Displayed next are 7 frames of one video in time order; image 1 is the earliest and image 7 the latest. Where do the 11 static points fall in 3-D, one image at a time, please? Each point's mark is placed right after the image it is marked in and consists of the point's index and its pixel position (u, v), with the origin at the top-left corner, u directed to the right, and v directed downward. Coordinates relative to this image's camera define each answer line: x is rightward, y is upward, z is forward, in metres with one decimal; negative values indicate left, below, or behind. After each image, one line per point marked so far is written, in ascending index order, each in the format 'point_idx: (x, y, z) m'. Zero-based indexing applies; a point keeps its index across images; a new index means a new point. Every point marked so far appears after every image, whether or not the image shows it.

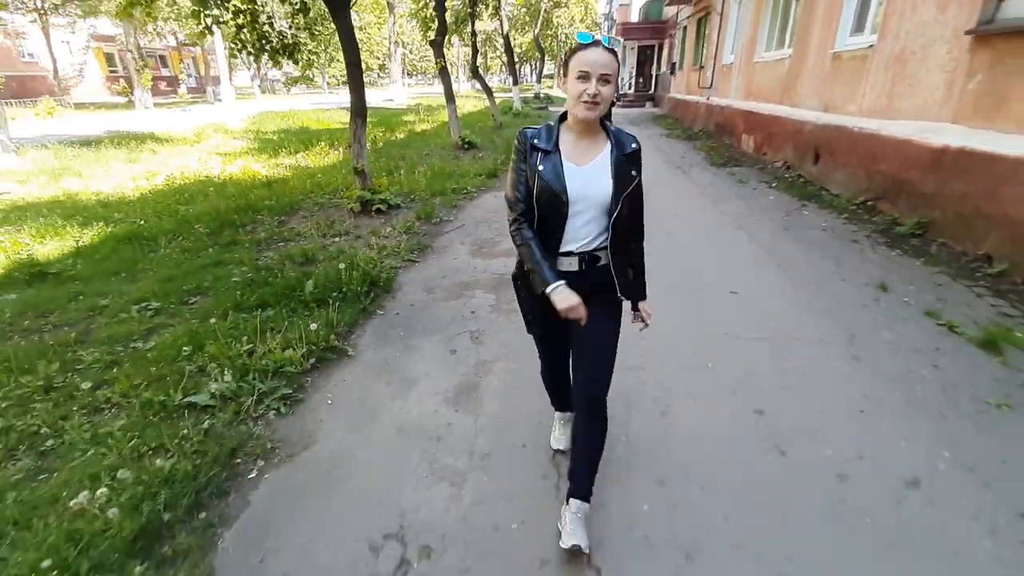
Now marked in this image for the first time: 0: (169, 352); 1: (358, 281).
0: (-1.9, -0.3, +3.1) m
1: (-1.1, +0.1, +4.0) m
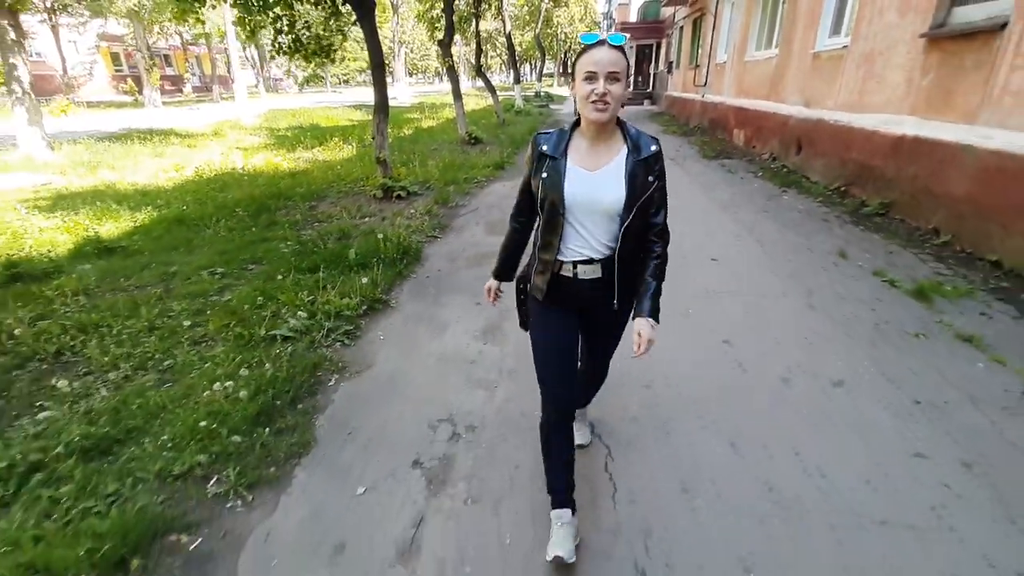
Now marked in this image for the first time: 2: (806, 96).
0: (-1.8, -0.1, +3.7) m
1: (-1.0, +0.3, +4.6) m
2: (+4.4, +2.9, +8.2) m
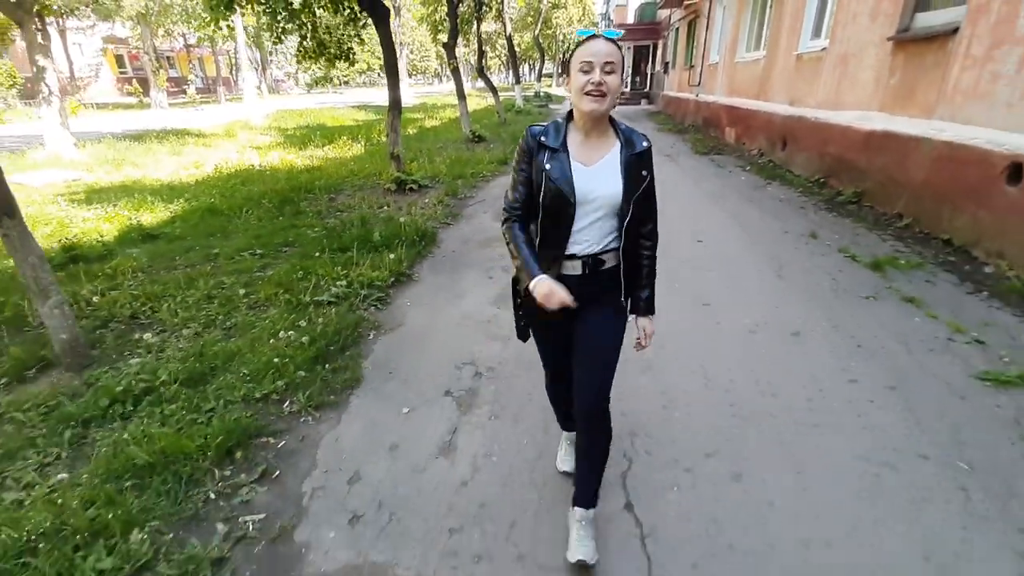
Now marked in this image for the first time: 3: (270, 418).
0: (-1.7, +0.1, +4.3) m
1: (-0.9, +0.5, +5.2) m
2: (+4.5, +3.1, +8.7) m
3: (-1.1, -0.6, +2.7) m
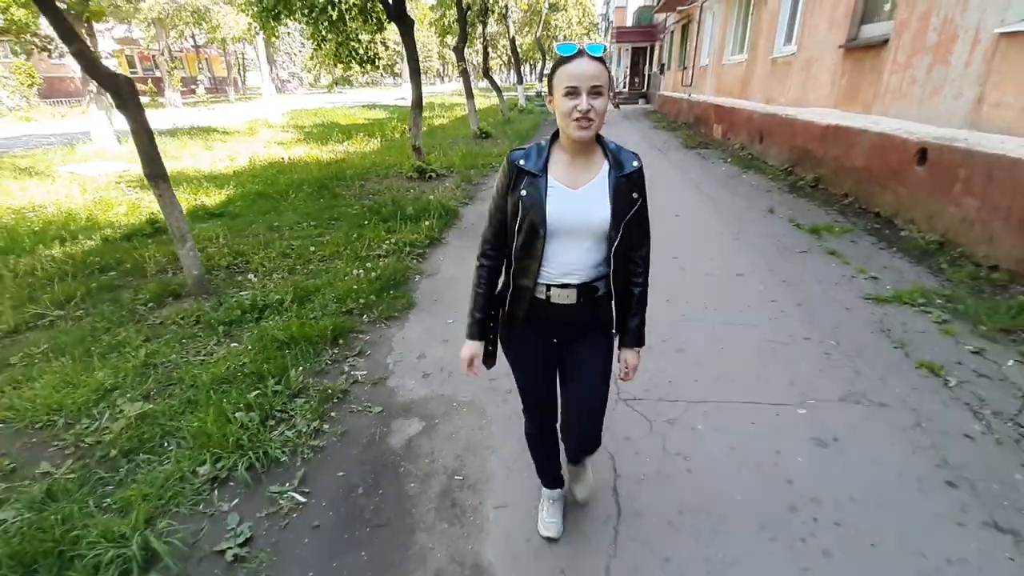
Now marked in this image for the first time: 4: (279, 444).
0: (-1.6, +0.5, +5.3) m
1: (-0.8, +0.9, +6.2) m
2: (+4.6, +3.5, +9.8) m
3: (-1.0, -0.2, +3.7) m
4: (-1.1, -0.7, +2.5) m
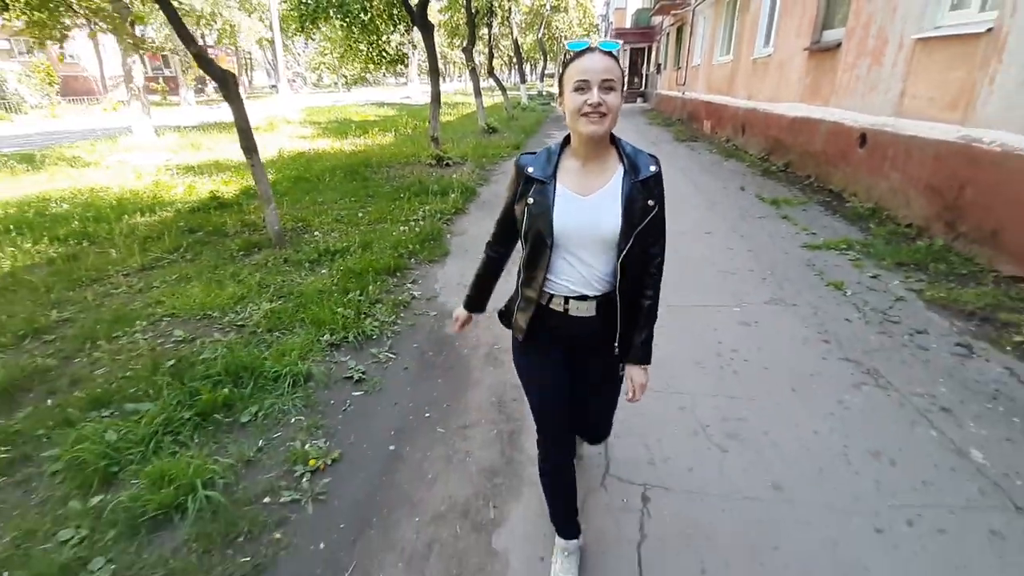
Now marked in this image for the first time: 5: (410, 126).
0: (-1.5, +0.9, +6.4) m
1: (-0.7, +1.4, +7.3) m
2: (+4.7, +3.9, +10.9) m
3: (-0.9, +0.2, +4.8) m
4: (-0.9, -0.2, +3.6) m
5: (-3.0, +4.8, +16.0) m
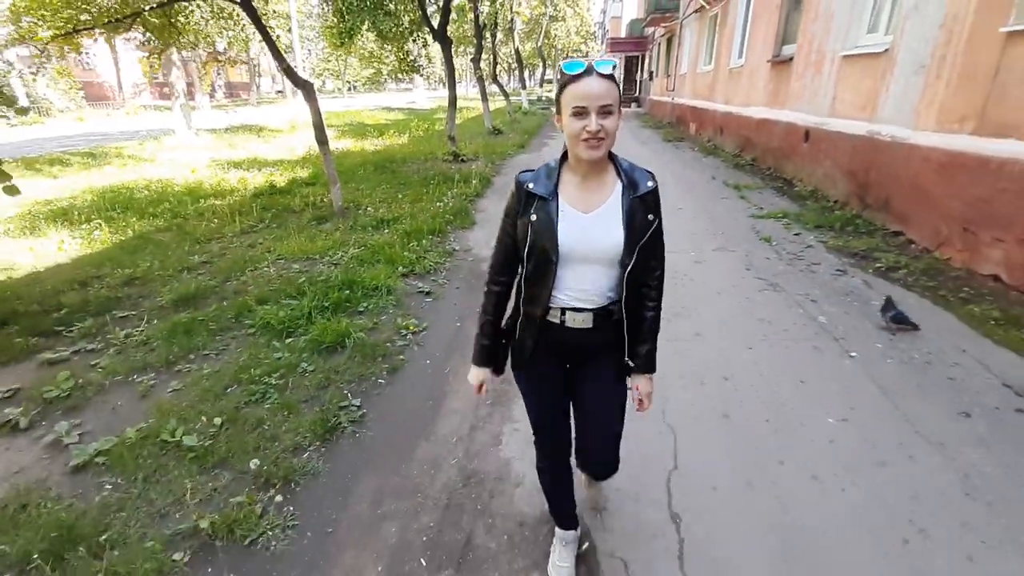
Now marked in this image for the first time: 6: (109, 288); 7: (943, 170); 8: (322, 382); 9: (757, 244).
0: (-1.3, +1.4, +7.8) m
1: (-0.5, +1.8, +8.7) m
2: (+4.8, +4.4, +12.3) m
3: (-0.7, +0.7, +6.2) m
4: (-0.8, +0.2, +5.0) m
5: (-2.9, +5.1, +17.5) m
6: (-3.4, 0.0, +4.6) m
7: (+3.7, +1.0, +4.7) m
8: (-1.1, -0.6, +3.1) m
9: (+2.4, +0.4, +5.4) m
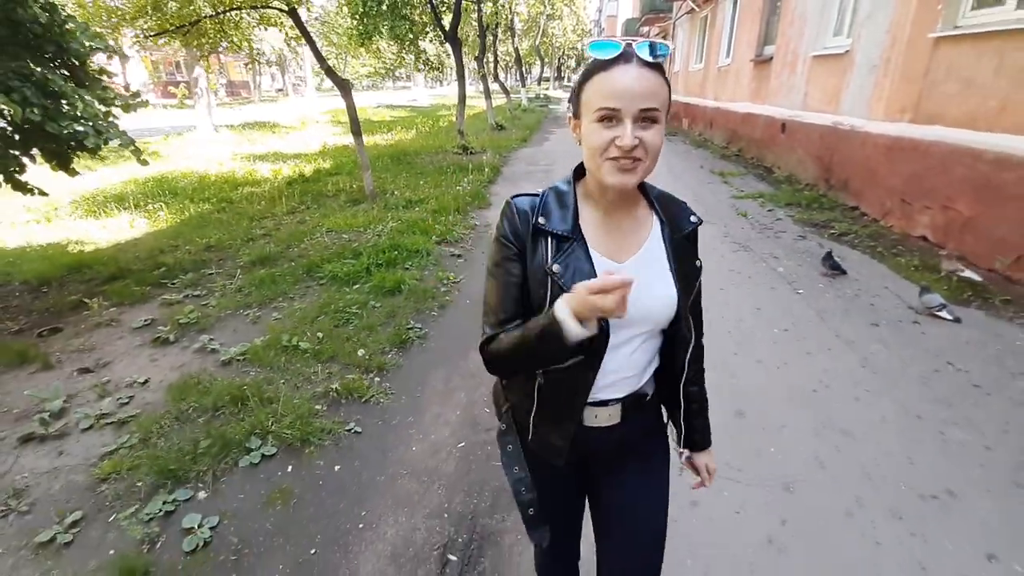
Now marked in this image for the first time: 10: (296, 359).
0: (-1.2, +1.8, +8.7) m
1: (-0.4, +2.2, +9.7) m
2: (+4.9, +4.8, +13.3) m
3: (-0.6, +1.1, +7.1) m
4: (-0.6, +0.6, +6.0) m
5: (-2.9, +5.5, +18.4) m
6: (-3.2, +0.4, +5.5) m
7: (+3.9, +1.4, +5.6) m
8: (-0.9, -0.2, +4.0) m
9: (+2.6, +0.8, +6.3) m
10: (-1.3, -0.4, +3.4) m
